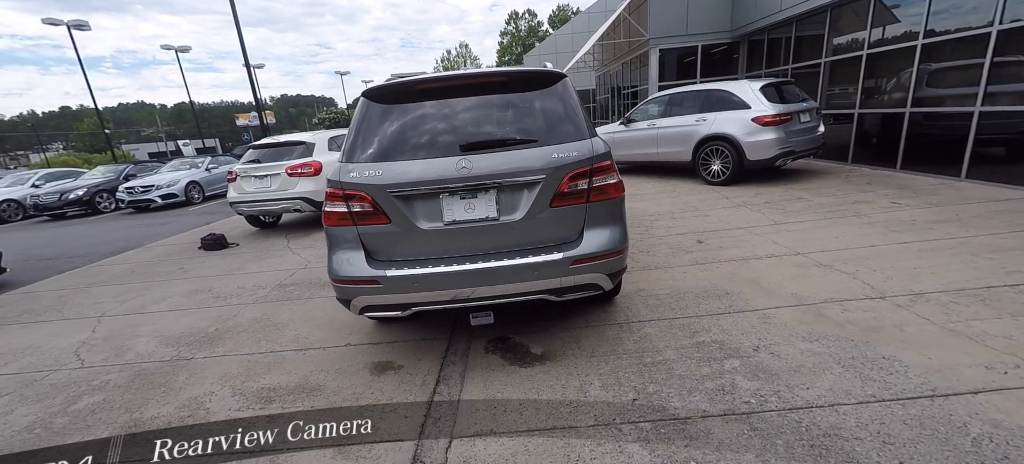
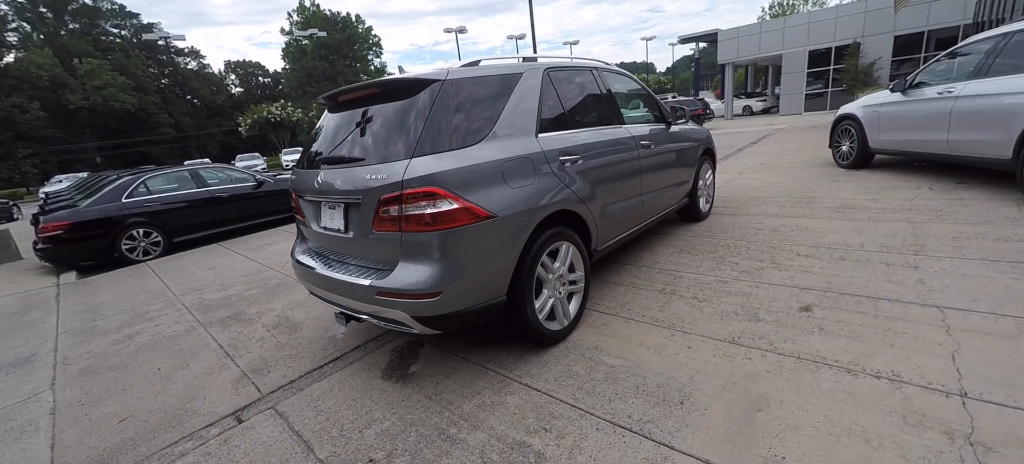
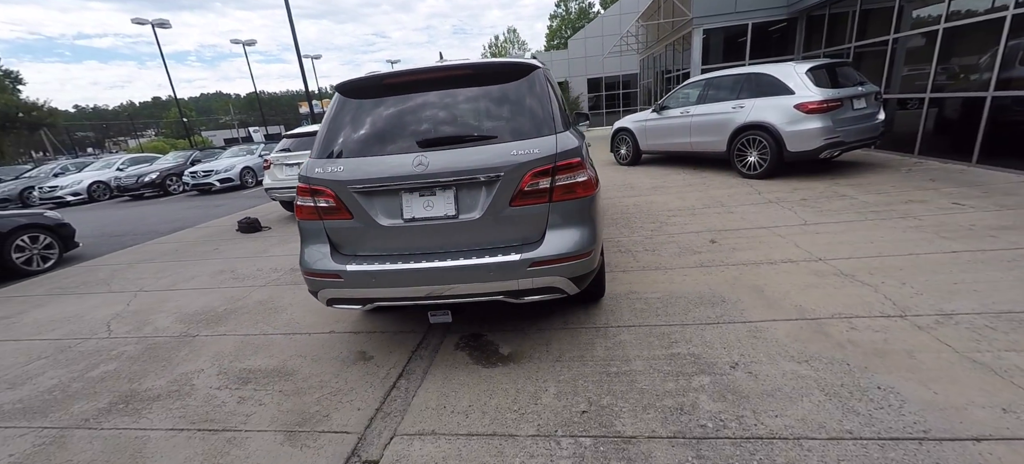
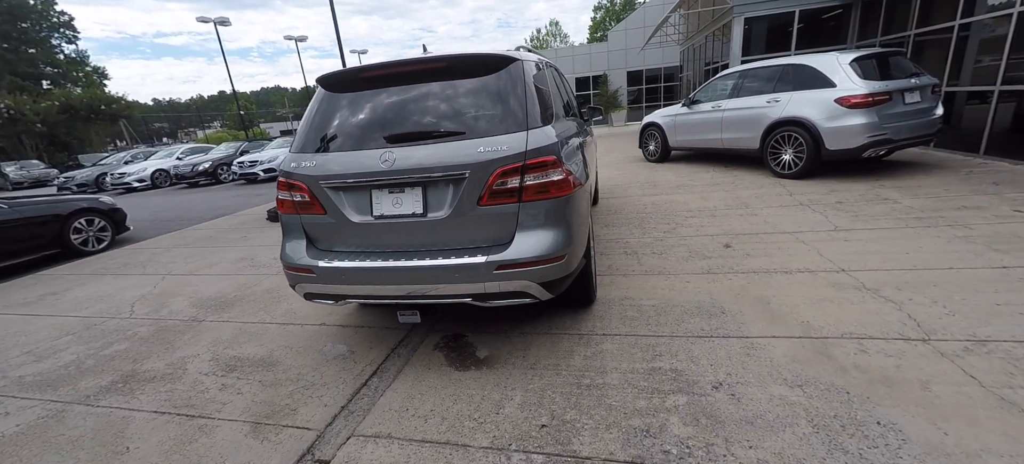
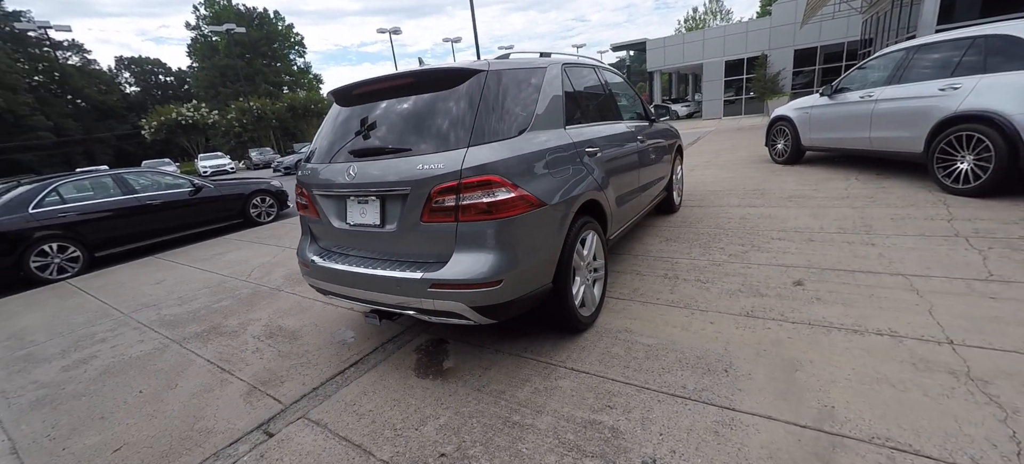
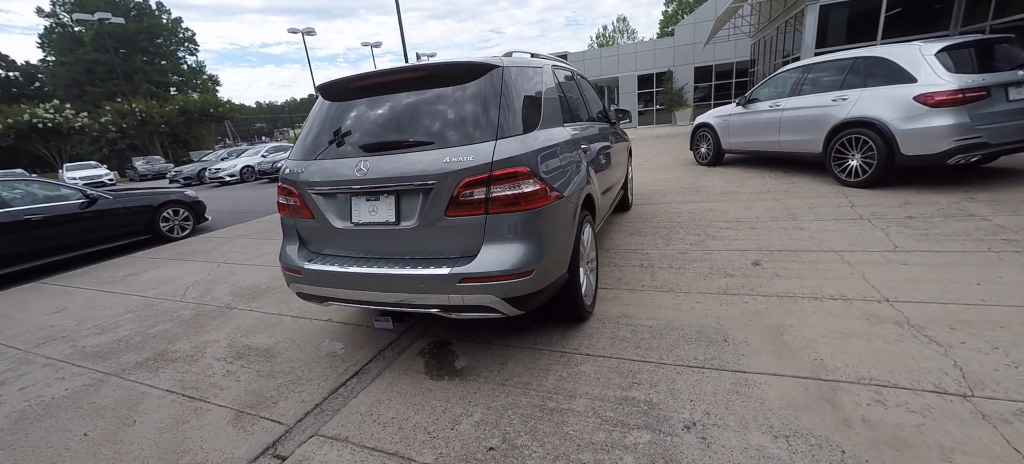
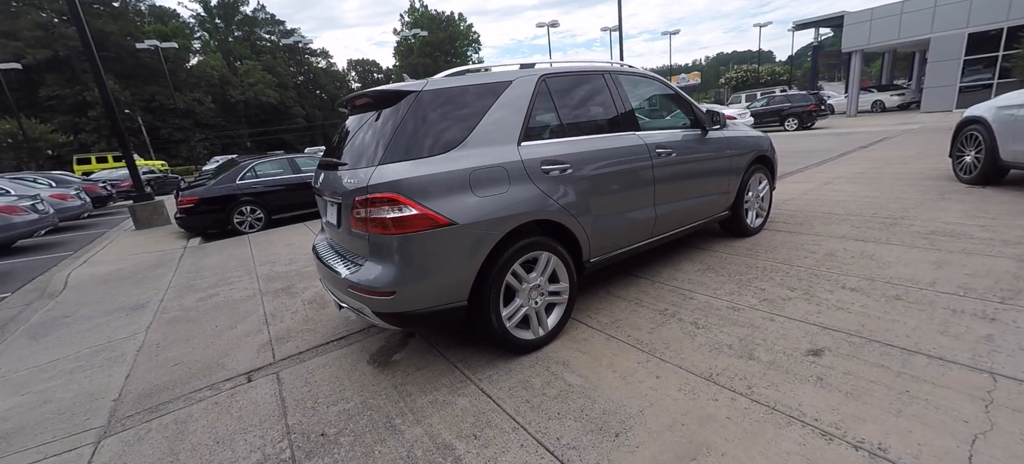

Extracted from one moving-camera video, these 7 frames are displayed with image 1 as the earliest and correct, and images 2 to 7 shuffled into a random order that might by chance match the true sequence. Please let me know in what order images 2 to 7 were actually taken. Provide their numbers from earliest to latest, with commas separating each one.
3, 4, 6, 5, 2, 7
